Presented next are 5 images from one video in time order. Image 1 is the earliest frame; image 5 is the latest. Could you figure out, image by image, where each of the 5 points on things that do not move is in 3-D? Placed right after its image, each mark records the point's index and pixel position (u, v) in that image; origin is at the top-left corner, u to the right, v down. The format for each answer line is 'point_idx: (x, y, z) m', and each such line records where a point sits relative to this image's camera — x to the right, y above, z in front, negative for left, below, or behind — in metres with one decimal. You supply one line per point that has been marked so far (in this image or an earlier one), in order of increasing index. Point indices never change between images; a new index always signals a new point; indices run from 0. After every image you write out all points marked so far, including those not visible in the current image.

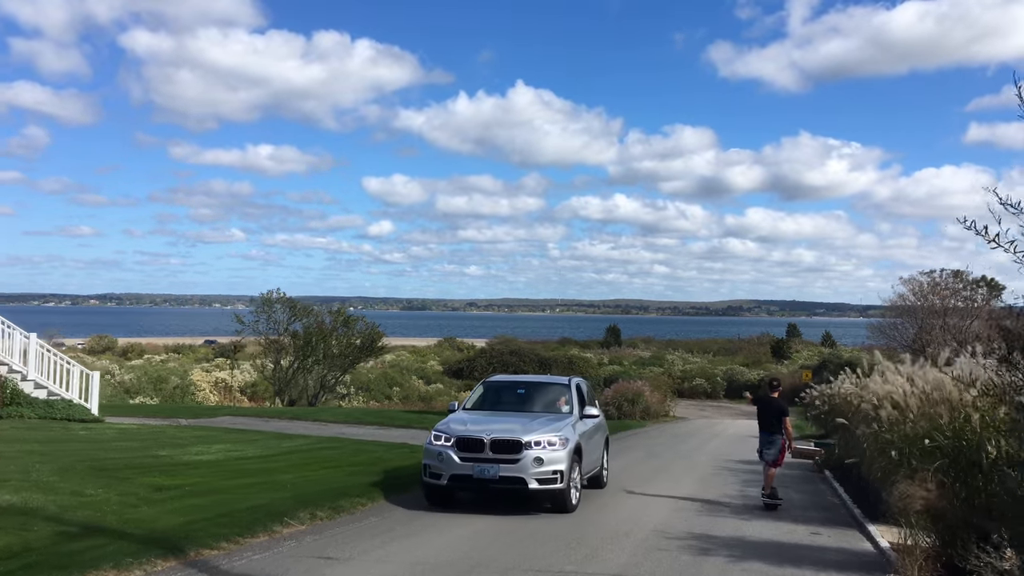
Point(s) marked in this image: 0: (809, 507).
0: (+4.4, -3.2, +12.4) m
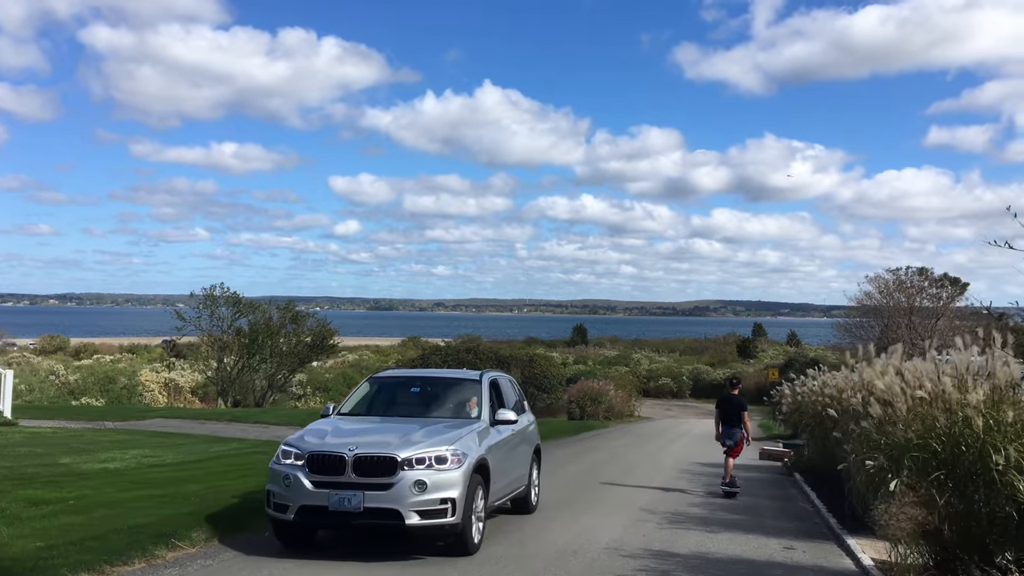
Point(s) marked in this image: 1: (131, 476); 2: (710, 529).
0: (+3.6, -3.1, +11.3) m
1: (-5.0, -2.5, +11.0) m
2: (+2.4, -2.9, +10.2) m
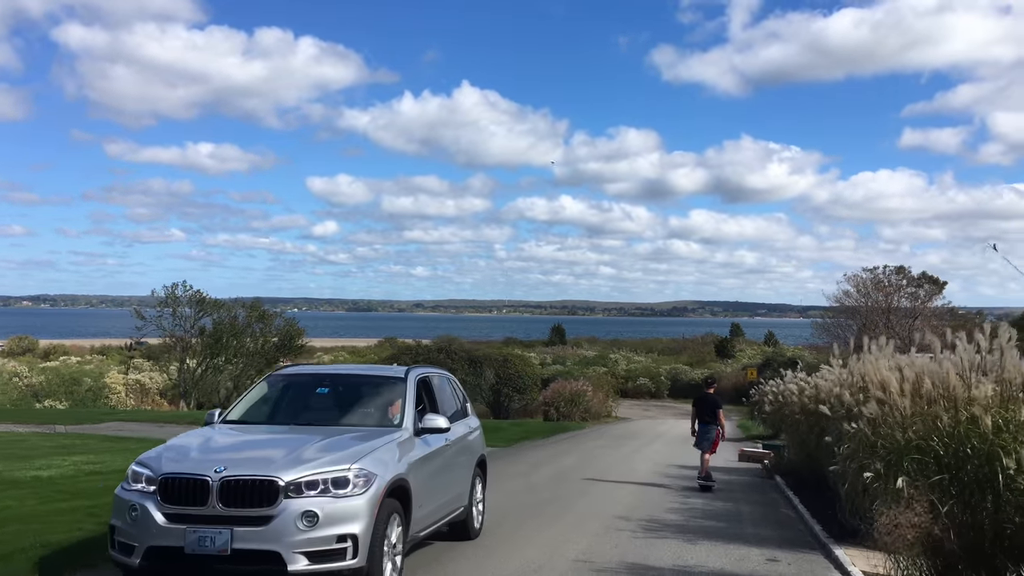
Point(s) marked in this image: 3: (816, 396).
0: (+3.2, -3.0, +10.7) m
1: (-5.4, -2.4, +10.1) m
2: (+2.0, -2.8, +9.6) m
3: (+4.9, -1.8, +13.7) m
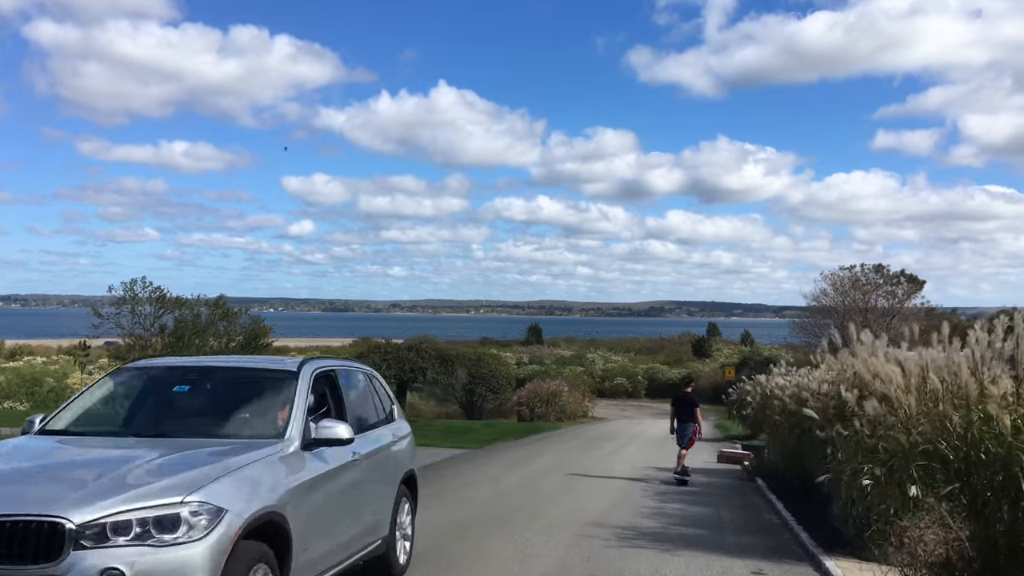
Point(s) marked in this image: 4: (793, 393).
0: (+2.8, -2.9, +10.0) m
1: (-5.8, -2.3, +9.2) m
2: (+1.6, -2.7, +8.9) m
3: (+4.4, -1.7, +13.1) m
4: (+4.4, -1.6, +13.1) m
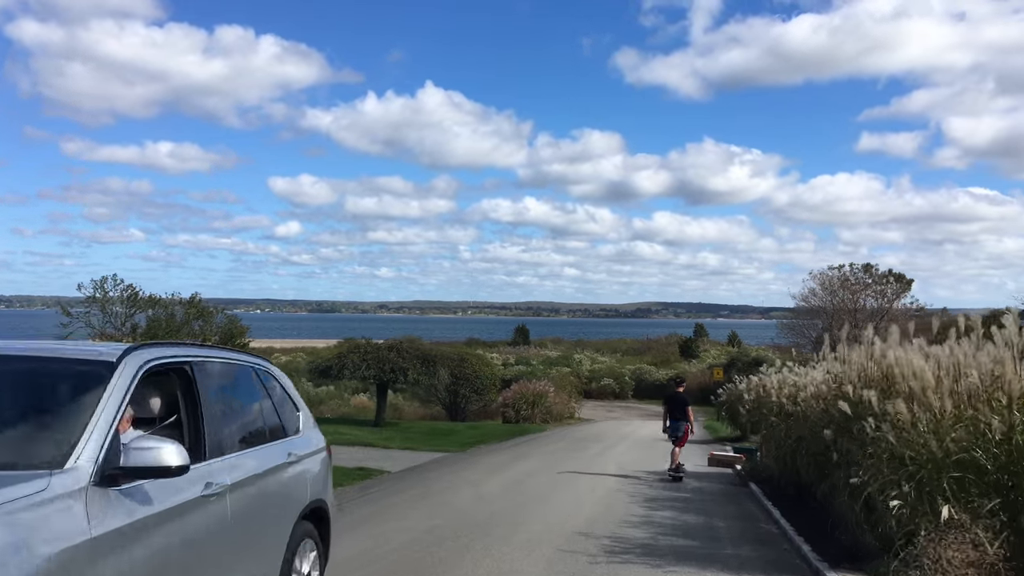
0: (+2.5, -2.8, +9.3) m
1: (-6.0, -2.2, +8.4) m
2: (+1.4, -2.7, +8.2) m
3: (+4.1, -1.6, +12.4) m
4: (+4.1, -1.5, +12.4) m
